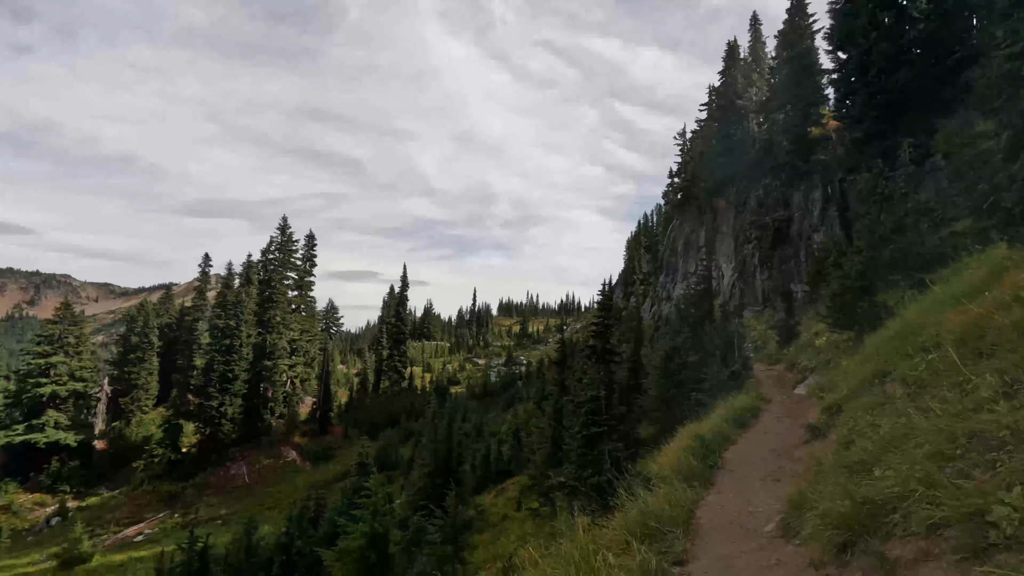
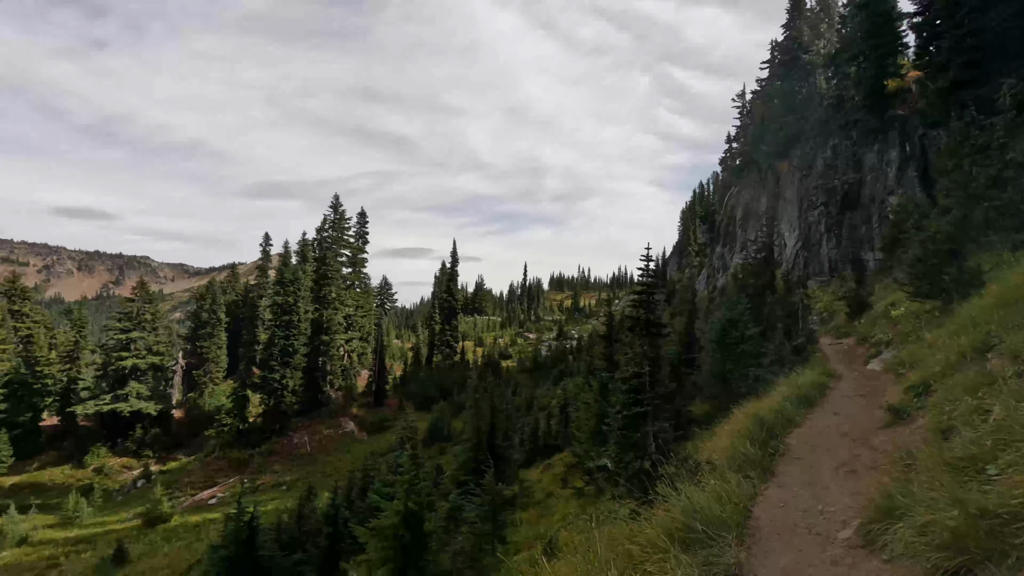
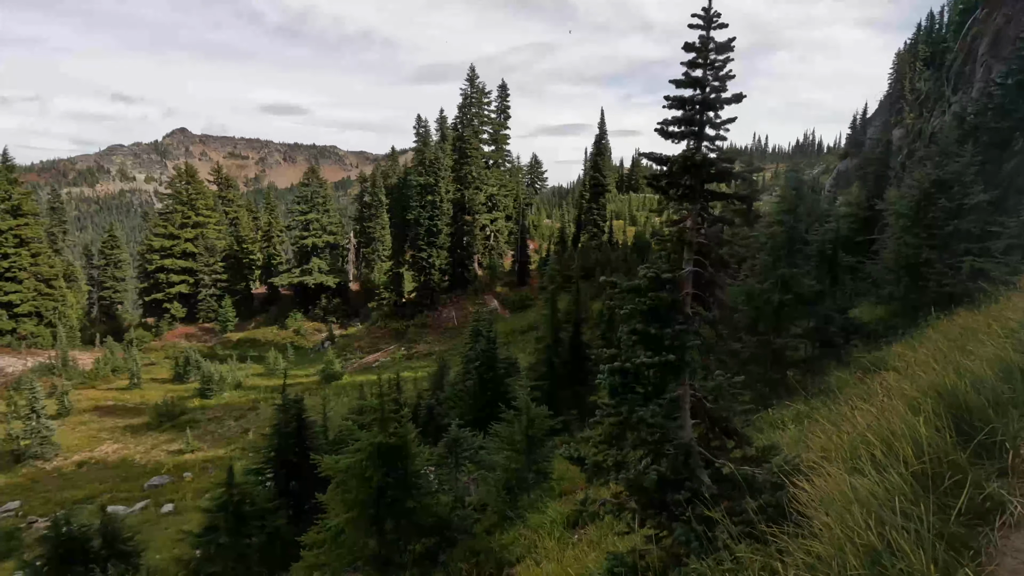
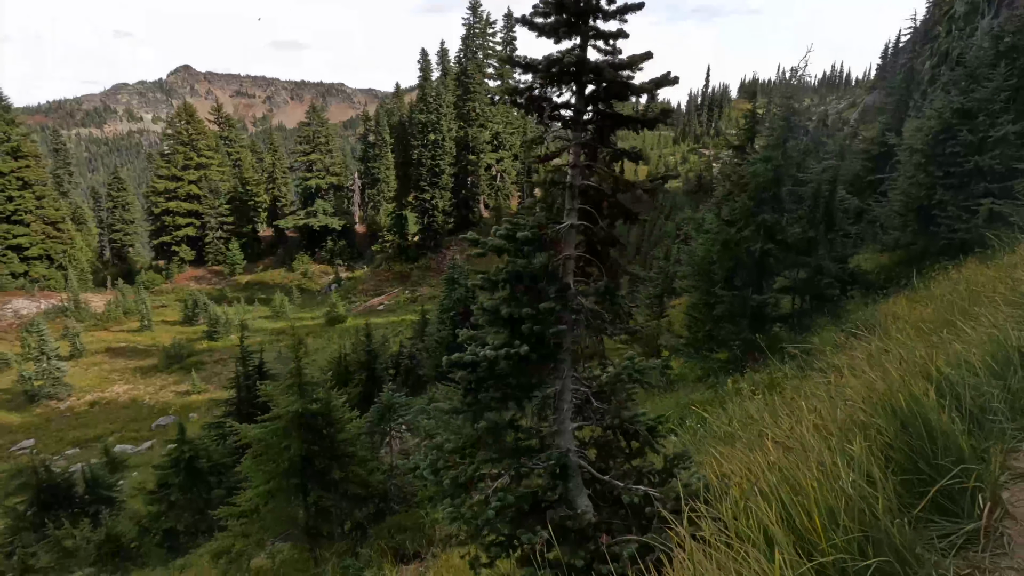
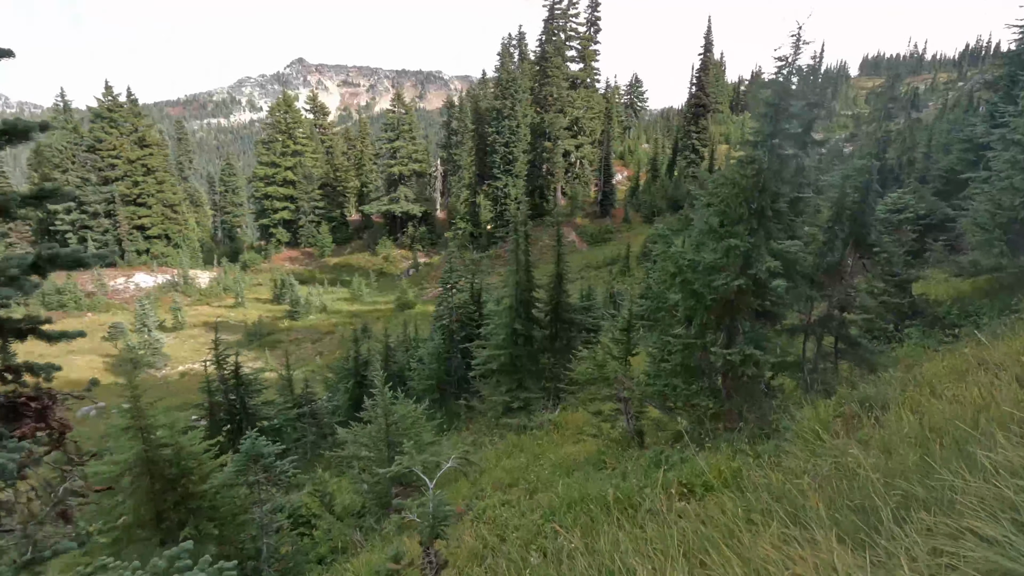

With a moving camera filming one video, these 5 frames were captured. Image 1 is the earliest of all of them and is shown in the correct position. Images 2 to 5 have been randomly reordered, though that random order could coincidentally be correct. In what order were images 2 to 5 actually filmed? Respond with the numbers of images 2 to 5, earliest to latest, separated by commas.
2, 3, 4, 5
